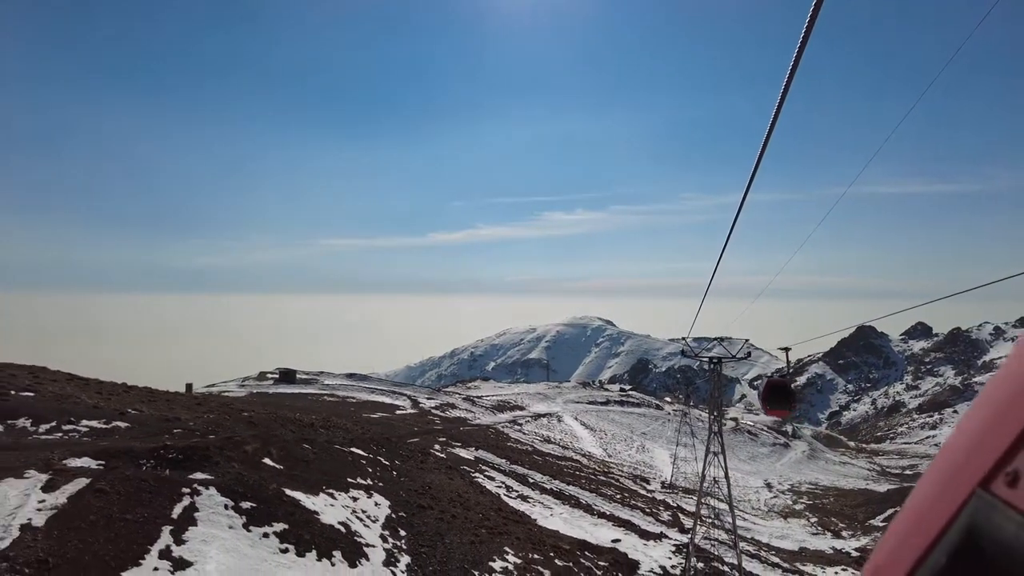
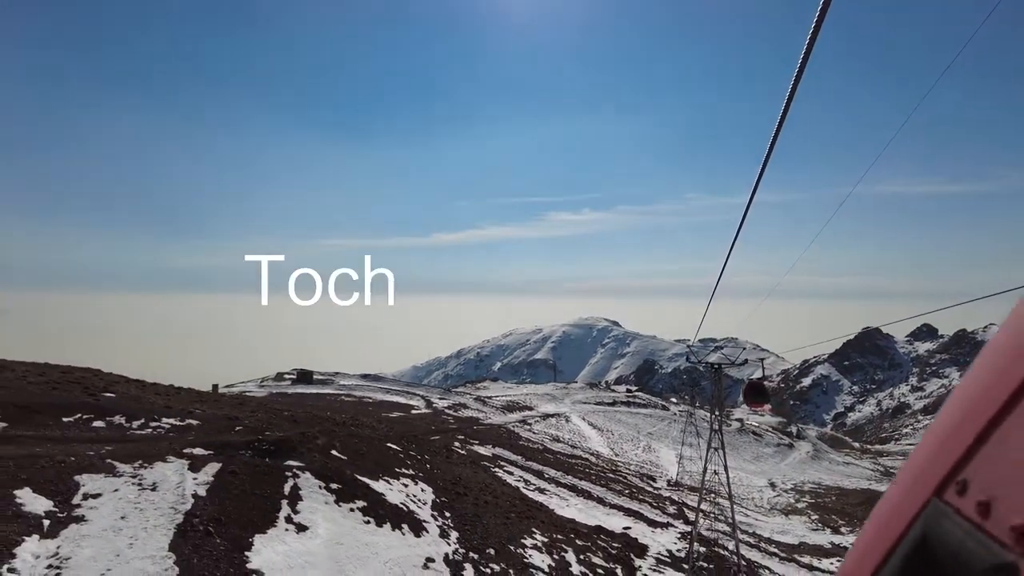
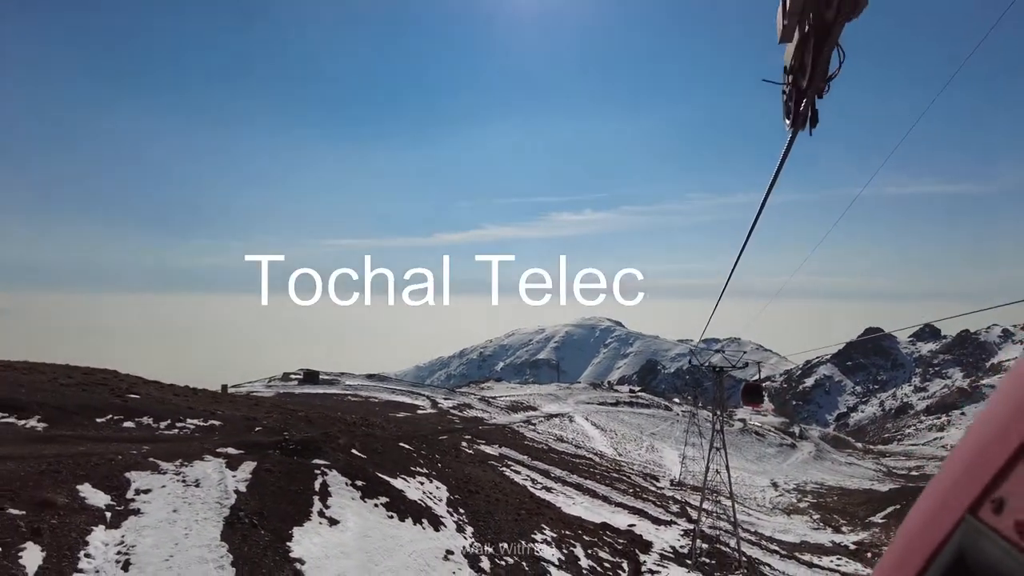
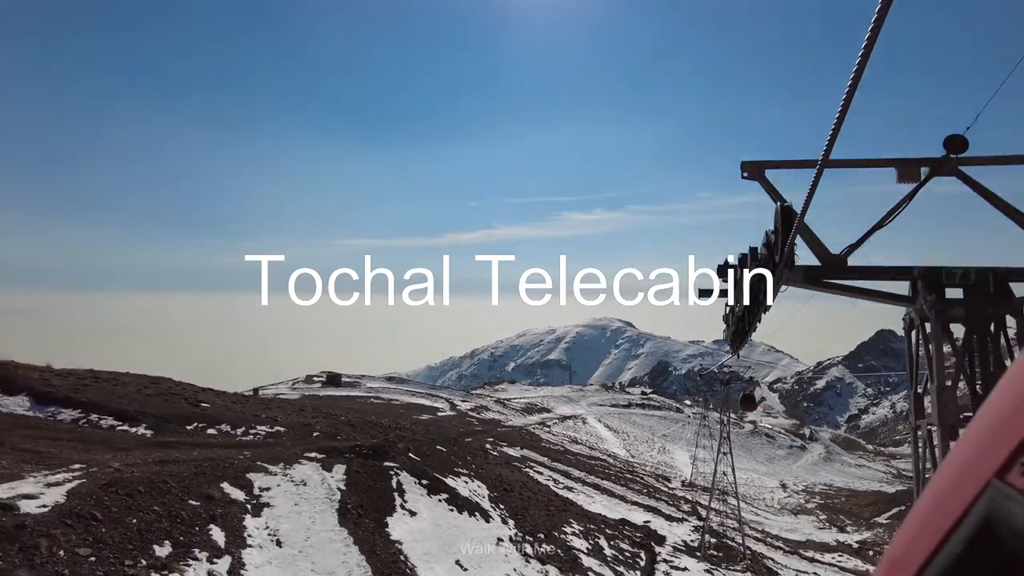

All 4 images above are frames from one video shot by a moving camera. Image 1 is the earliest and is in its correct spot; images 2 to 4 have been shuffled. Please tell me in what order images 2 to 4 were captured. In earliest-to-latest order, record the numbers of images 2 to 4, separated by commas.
2, 3, 4
